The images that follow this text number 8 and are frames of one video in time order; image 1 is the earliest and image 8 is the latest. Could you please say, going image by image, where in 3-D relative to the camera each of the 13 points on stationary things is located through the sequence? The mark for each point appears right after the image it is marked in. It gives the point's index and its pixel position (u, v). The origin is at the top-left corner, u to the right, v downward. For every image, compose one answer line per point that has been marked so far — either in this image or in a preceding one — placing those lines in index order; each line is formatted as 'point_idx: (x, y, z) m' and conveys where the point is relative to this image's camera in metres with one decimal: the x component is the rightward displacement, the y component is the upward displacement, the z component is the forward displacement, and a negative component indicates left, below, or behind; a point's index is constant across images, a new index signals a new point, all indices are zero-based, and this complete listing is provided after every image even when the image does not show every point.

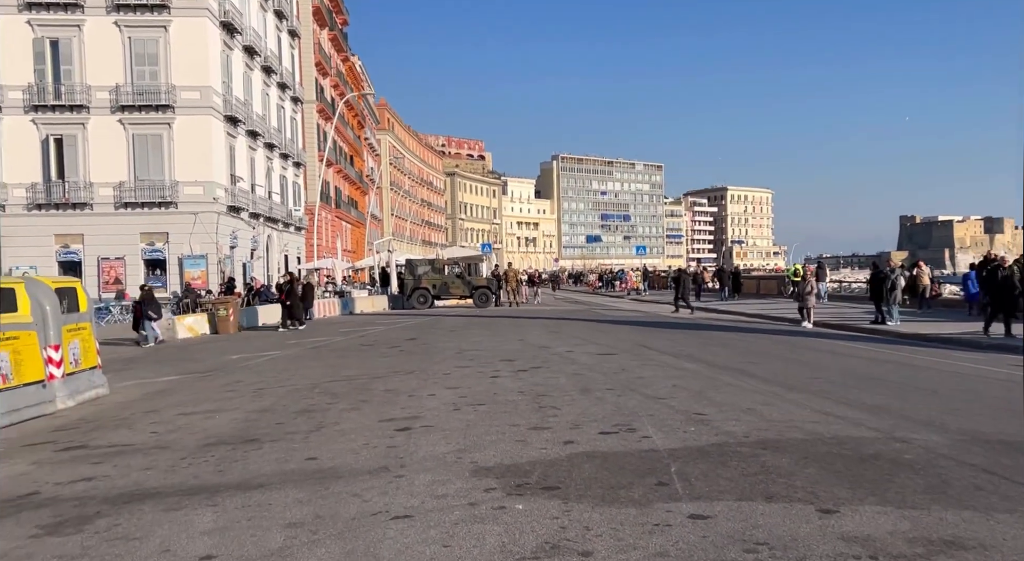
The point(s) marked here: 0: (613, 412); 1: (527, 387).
0: (+1.0, -1.2, +8.6) m
1: (+0.2, -1.3, +10.9) m
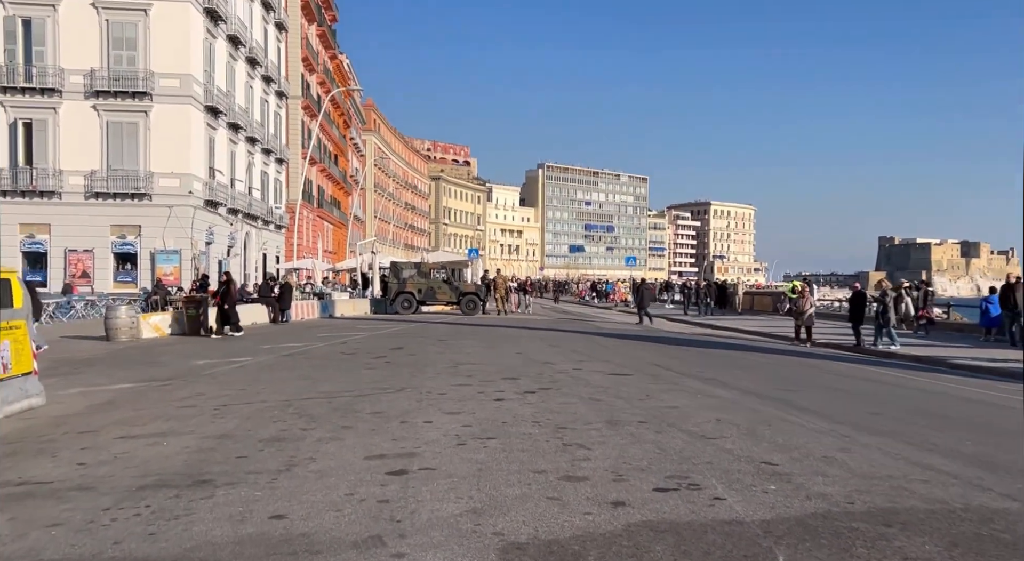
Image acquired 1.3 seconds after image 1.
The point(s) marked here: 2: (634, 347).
0: (+1.1, -1.3, +6.9) m
1: (+0.3, -1.3, +9.1) m
2: (+2.6, -1.5, +19.6) m
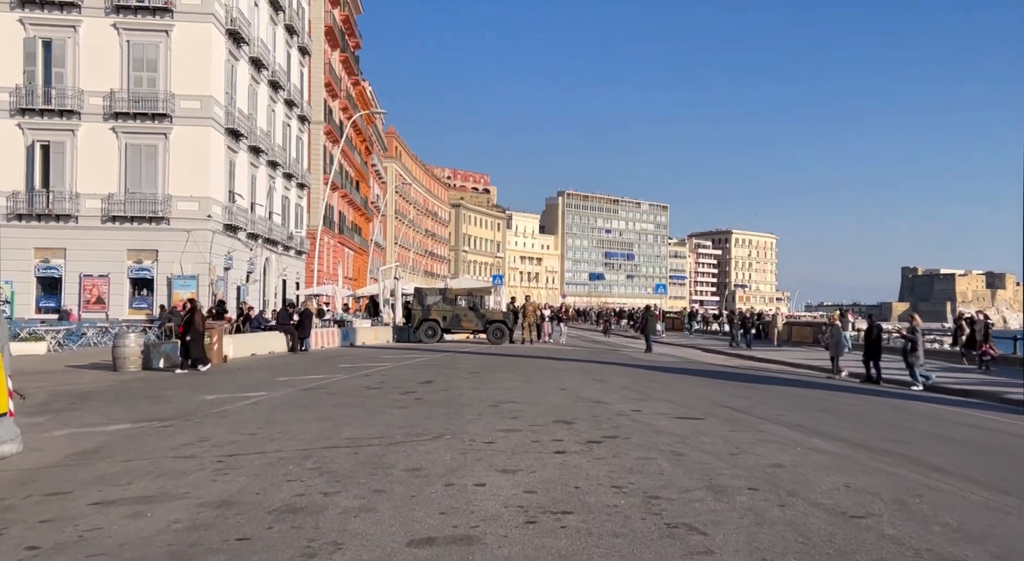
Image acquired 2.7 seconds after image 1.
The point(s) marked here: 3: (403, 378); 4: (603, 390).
0: (+1.6, -1.5, +5.1) m
1: (+0.9, -1.6, +7.3) m
2: (+3.4, -2.0, +17.7) m
3: (-2.1, -1.9, +18.2) m
4: (+1.5, -1.9, +15.6) m
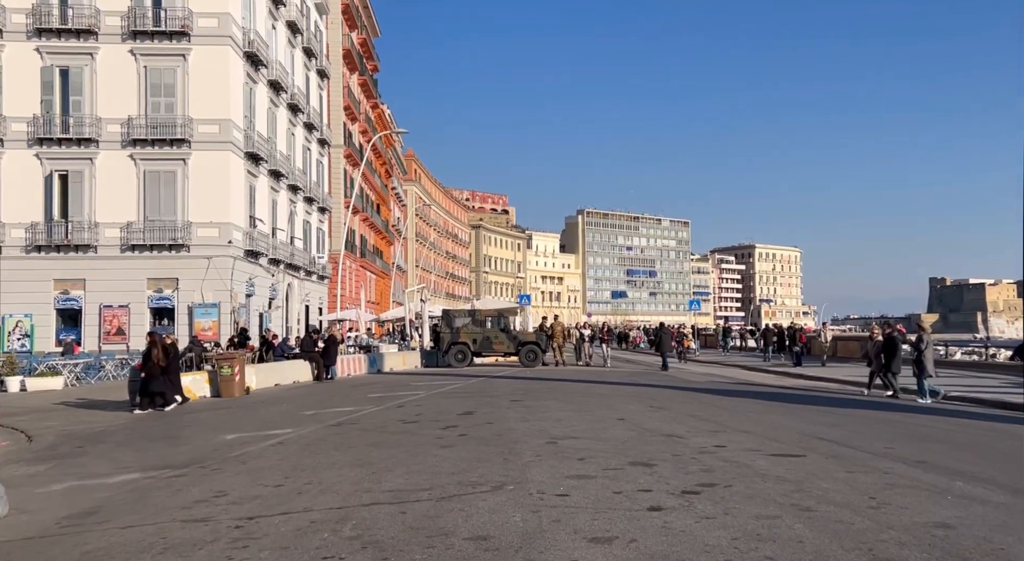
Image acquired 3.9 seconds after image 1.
0: (+2.2, -1.5, +3.4) m
1: (+1.5, -1.6, +5.6) m
2: (+4.2, -2.3, +15.9) m
3: (-1.3, -2.3, +16.5) m
4: (+2.3, -2.1, +13.9) m
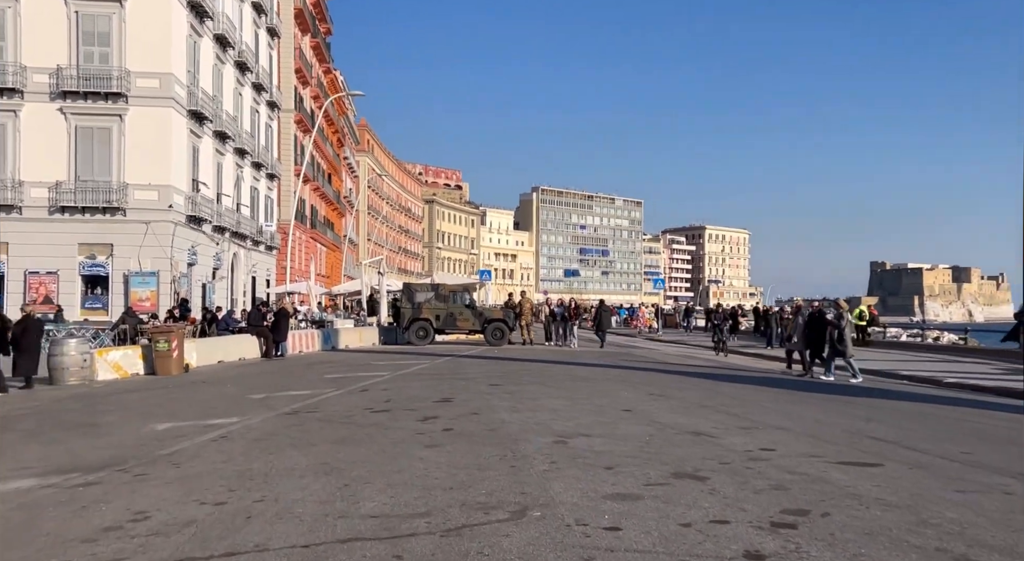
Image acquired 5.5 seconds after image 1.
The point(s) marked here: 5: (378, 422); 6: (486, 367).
0: (+2.7, -1.4, +1.4) m
1: (+1.8, -1.4, +3.6) m
2: (+4.0, -1.8, +14.0) m
3: (-1.5, -1.8, +14.3) m
4: (+2.2, -1.7, +11.9) m
5: (-1.6, -1.7, +11.2) m
6: (-0.5, -1.9, +19.7) m
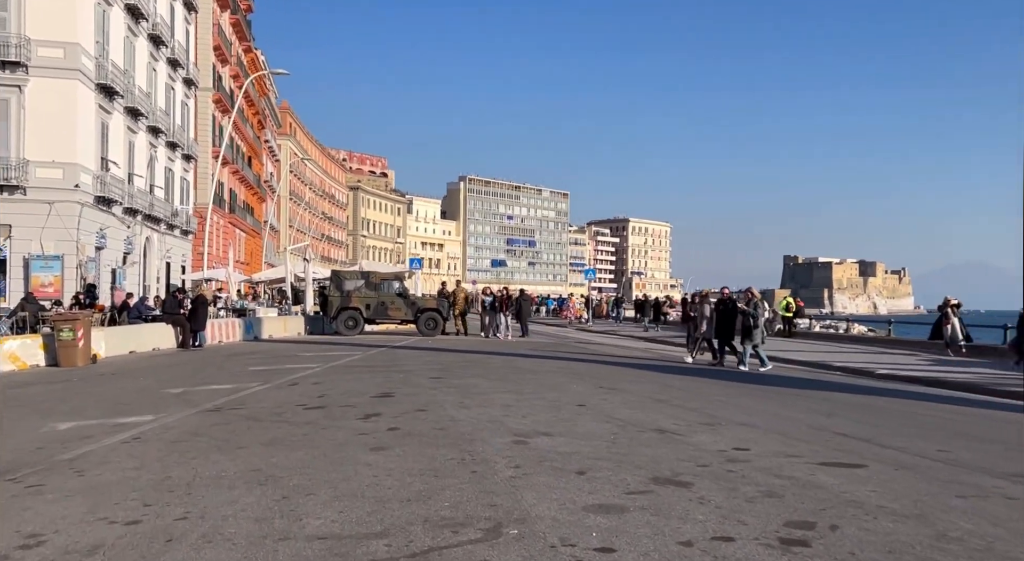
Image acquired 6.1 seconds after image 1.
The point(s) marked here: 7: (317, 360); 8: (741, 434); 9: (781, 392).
0: (+2.9, -1.3, +0.7) m
1: (+1.9, -1.4, +2.9) m
2: (+3.2, -1.7, +13.5) m
3: (-2.4, -1.6, +13.3) m
4: (+1.6, -1.6, +11.1) m
5: (-2.2, -1.6, +10.2) m
6: (-1.8, -1.6, +18.8) m
7: (-4.1, -1.7, +19.3) m
8: (+2.3, -1.6, +9.5) m
9: (+4.4, -1.8, +14.9) m
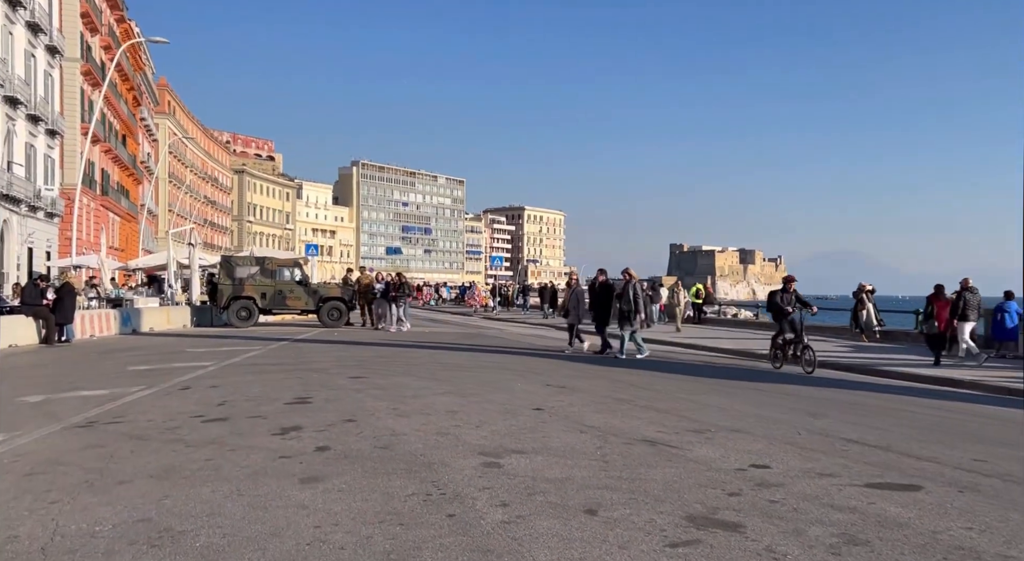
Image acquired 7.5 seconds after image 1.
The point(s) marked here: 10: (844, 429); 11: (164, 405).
0: (+3.5, -1.3, -0.7) m
1: (+2.3, -1.3, +1.3) m
2: (+2.4, -1.5, +12.0) m
3: (-3.1, -1.4, +11.2) m
4: (+1.0, -1.4, +9.5) m
5: (-2.6, -1.4, +8.1) m
6: (-3.2, -1.3, +16.7) m
7: (-5.5, -1.4, +16.9) m
8: (+2.0, -1.4, +7.9) m
9: (+3.4, -1.6, +13.5) m
10: (+3.3, -1.5, +9.2) m
11: (-3.9, -1.4, +10.3) m
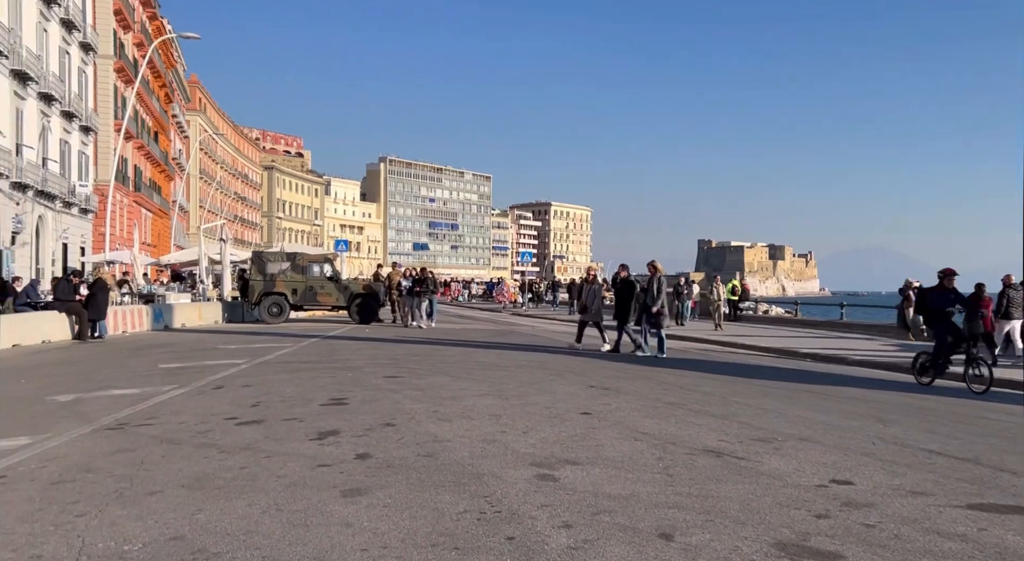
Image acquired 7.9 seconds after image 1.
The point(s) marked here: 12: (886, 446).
0: (+3.7, -1.3, -1.3) m
1: (+2.5, -1.3, +0.7) m
2: (+2.9, -1.4, +11.4) m
3: (-2.6, -1.3, +10.7) m
4: (+1.5, -1.4, +8.9) m
5: (-2.1, -1.4, +7.6) m
6: (-2.5, -1.3, +16.2) m
7: (-4.8, -1.3, +16.5) m
8: (+2.4, -1.4, +7.3) m
9: (+4.0, -1.5, +12.9) m
10: (+3.8, -1.5, +8.5) m
11: (-3.4, -1.4, +9.8) m
12: (+3.2, -1.4, +7.9) m
